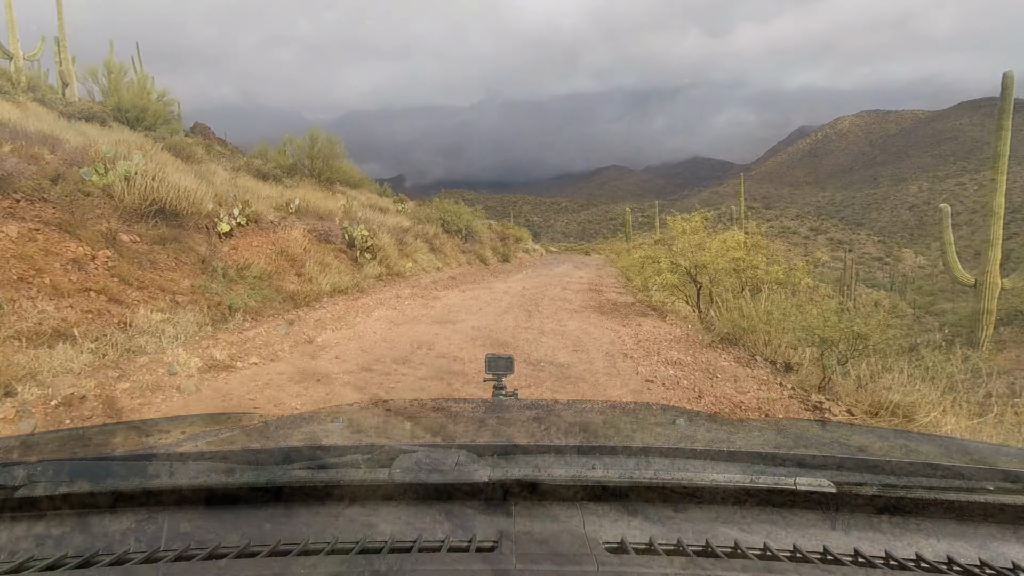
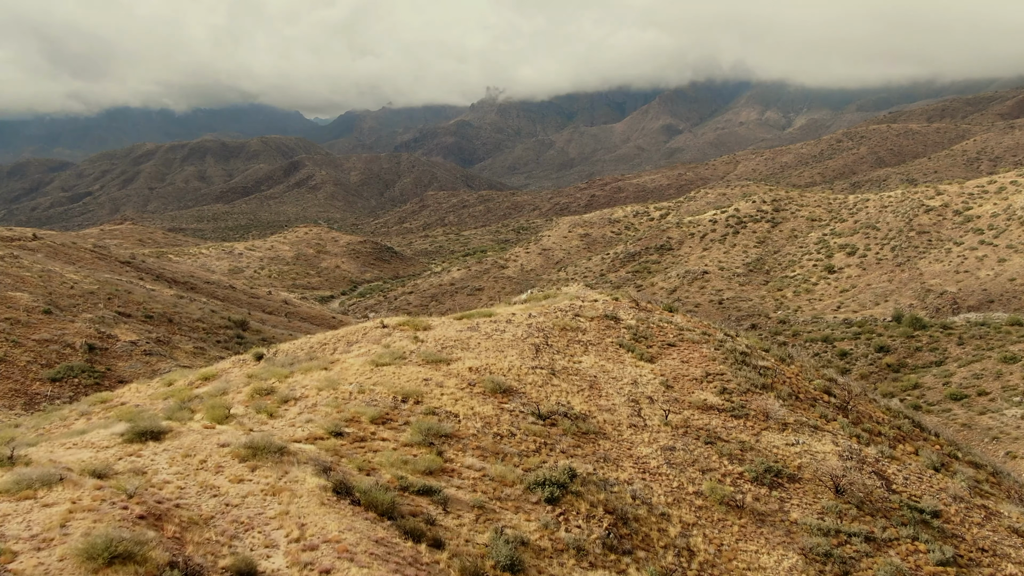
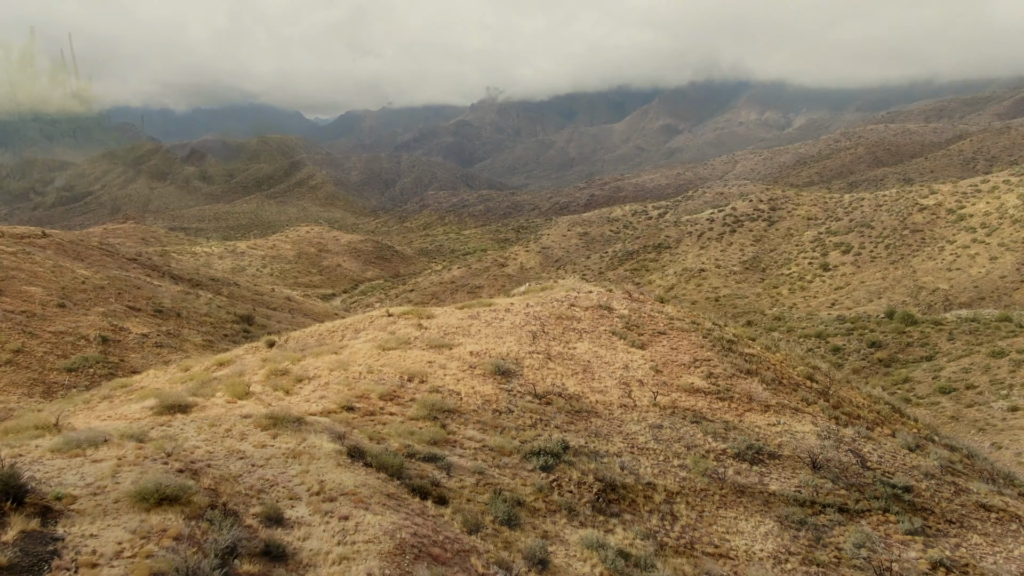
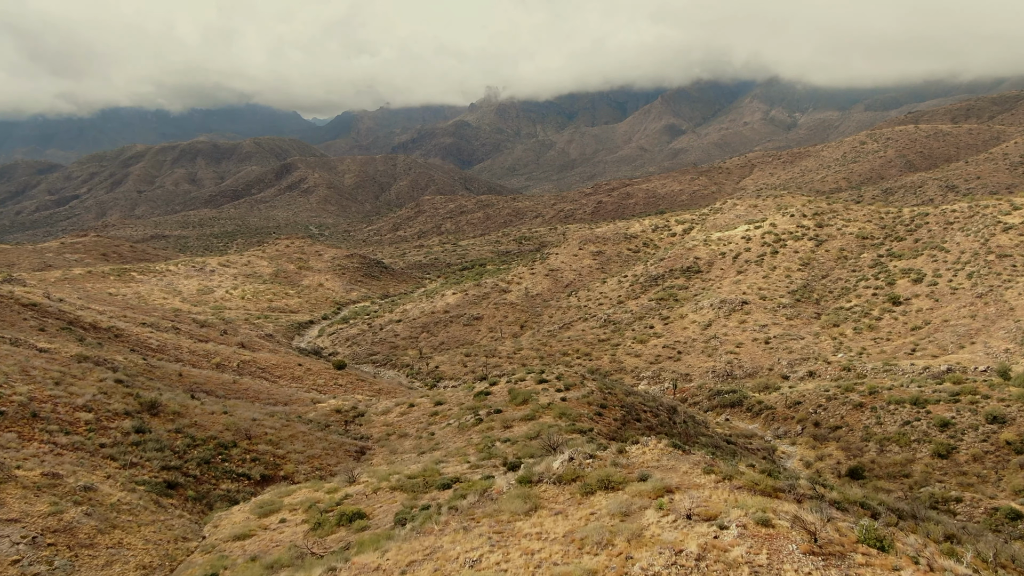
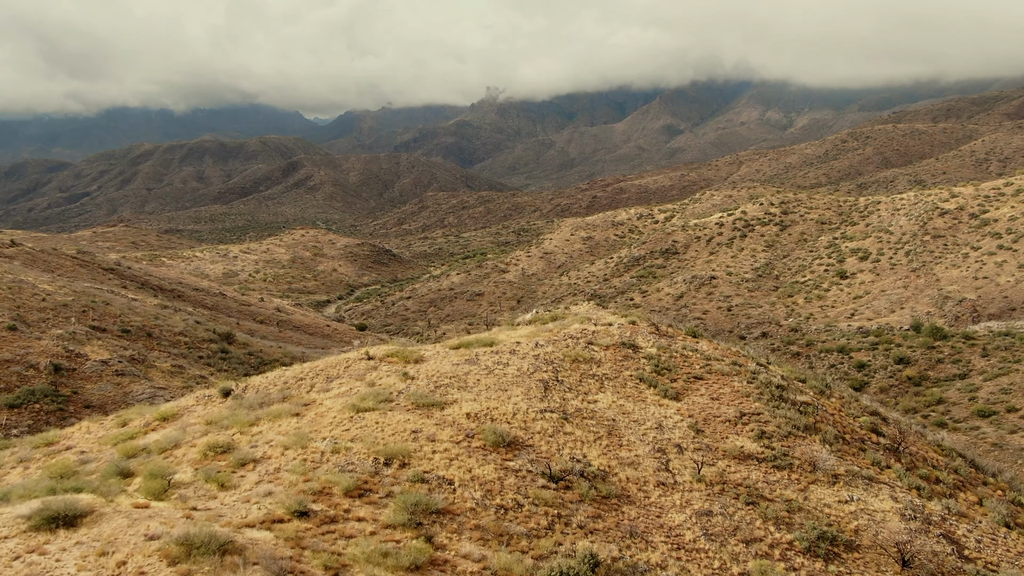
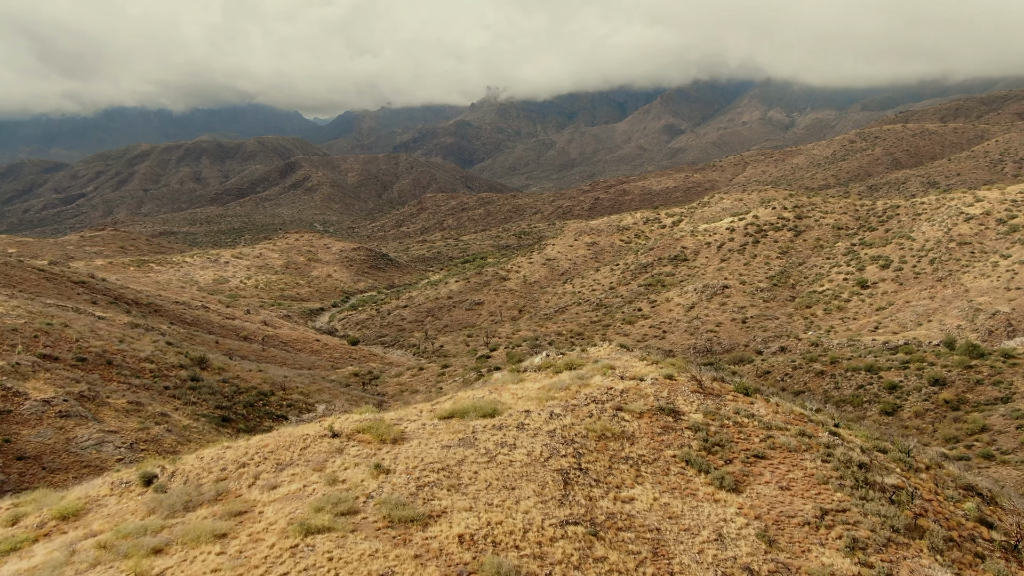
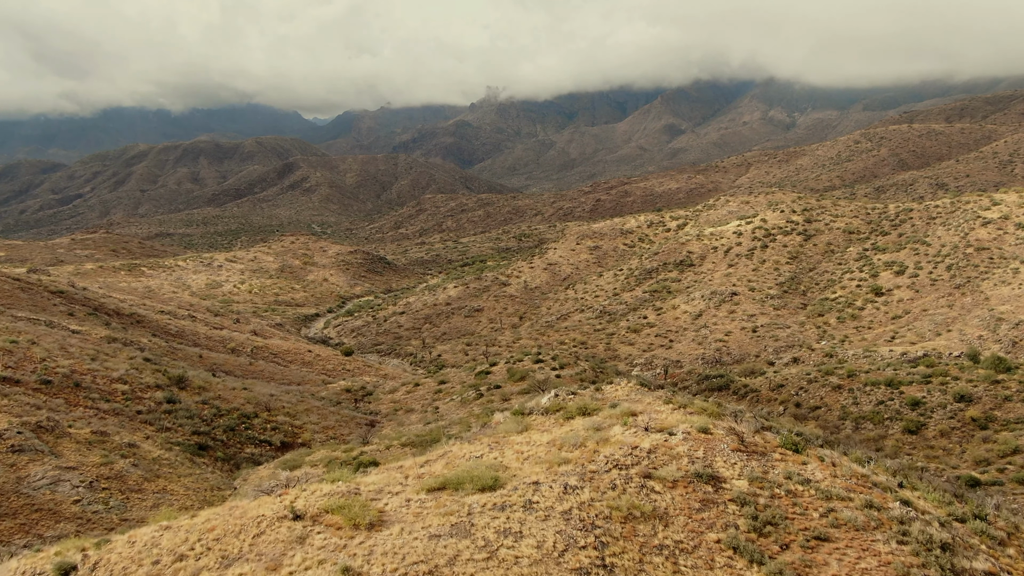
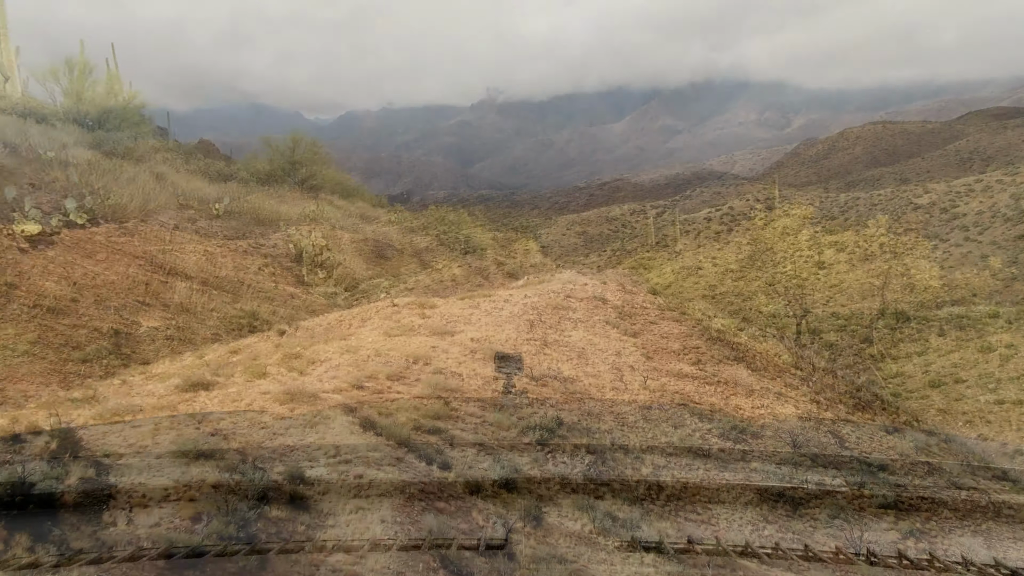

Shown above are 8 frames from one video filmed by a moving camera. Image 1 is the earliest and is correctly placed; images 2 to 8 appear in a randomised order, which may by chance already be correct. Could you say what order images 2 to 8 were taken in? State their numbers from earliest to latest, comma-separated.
8, 3, 2, 5, 6, 7, 4
